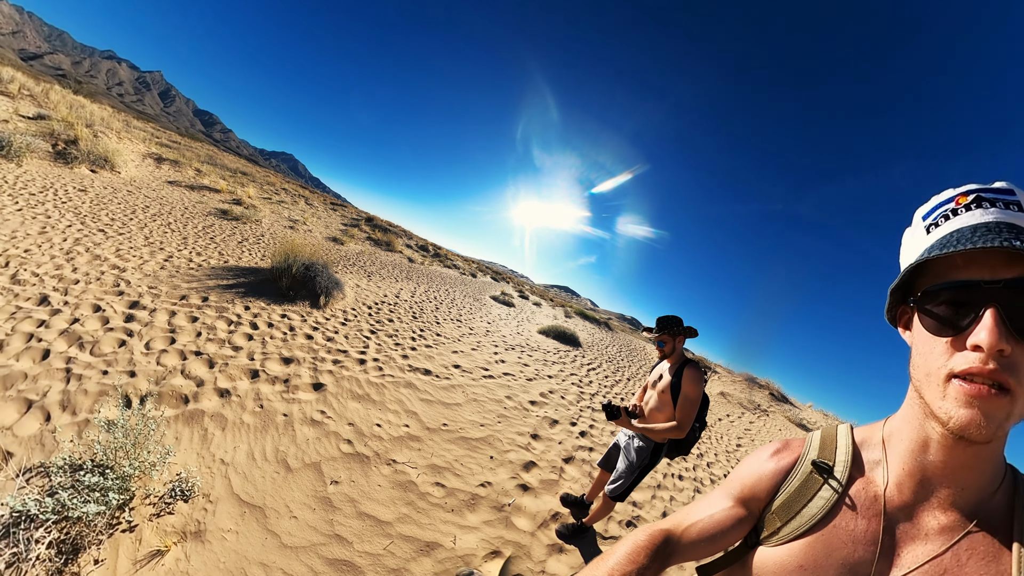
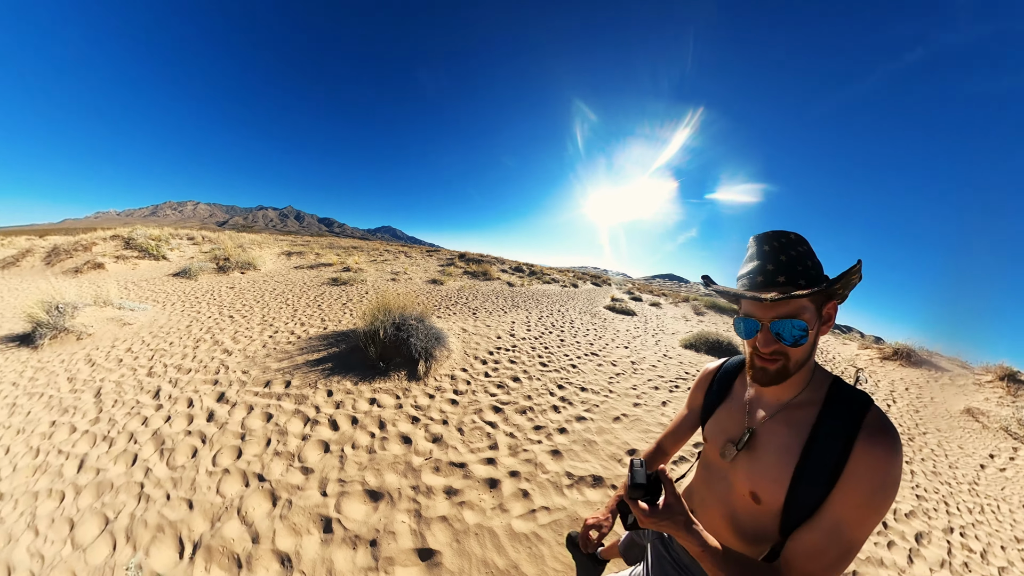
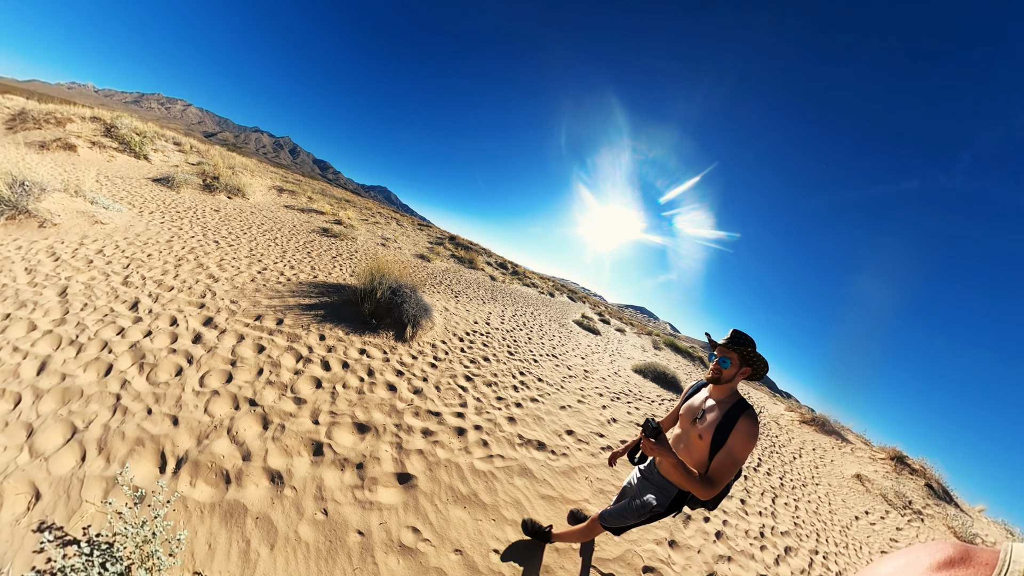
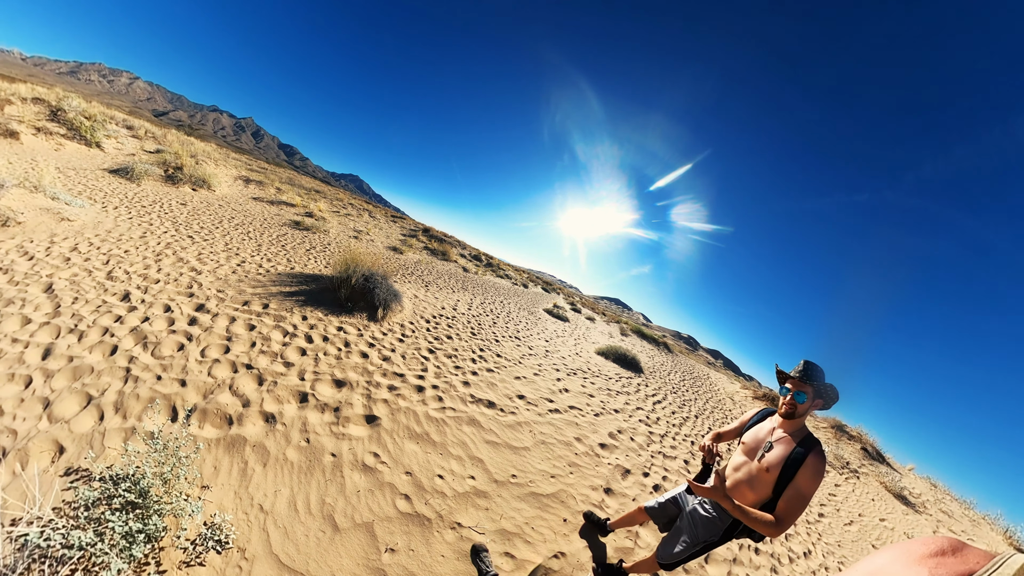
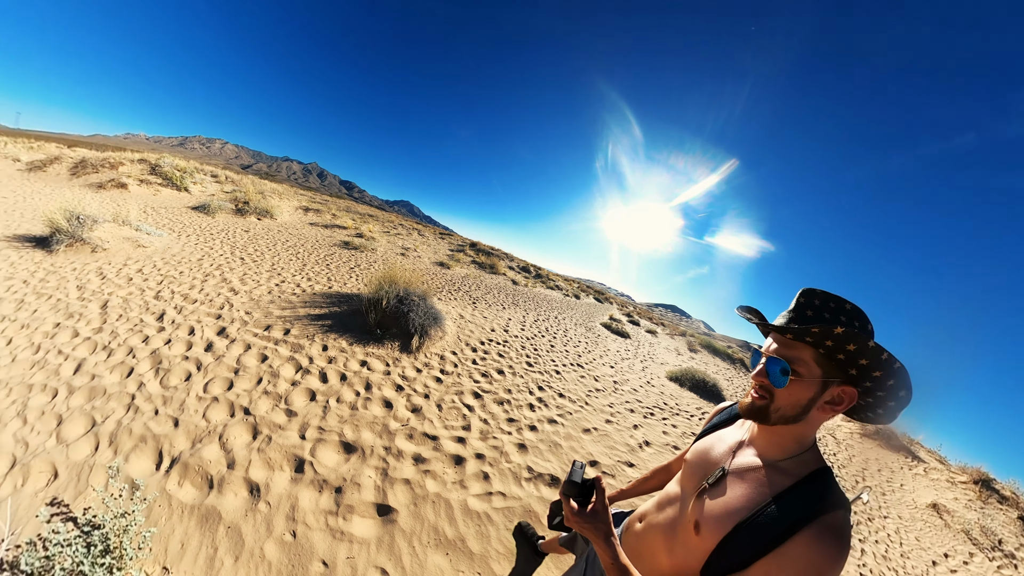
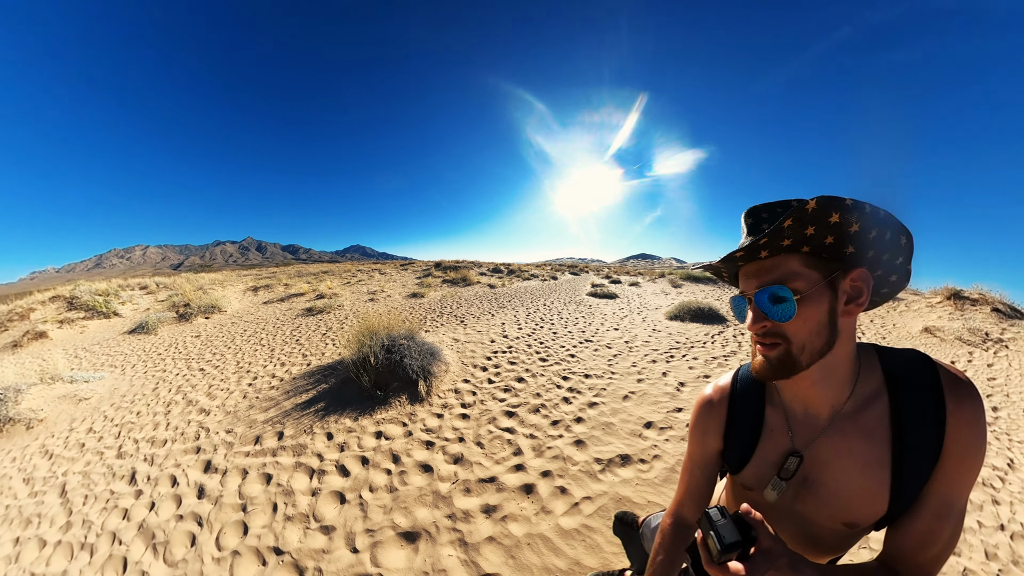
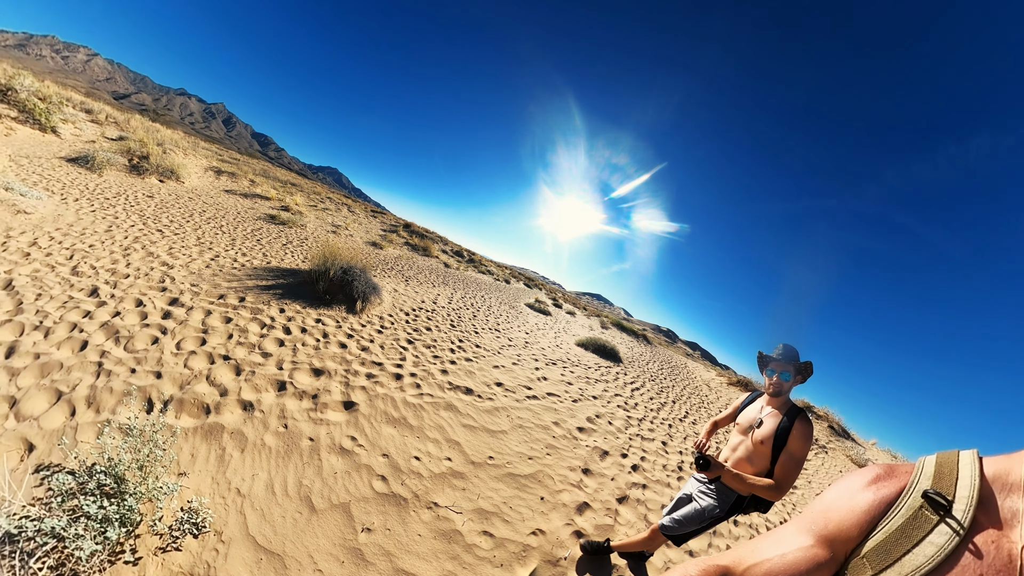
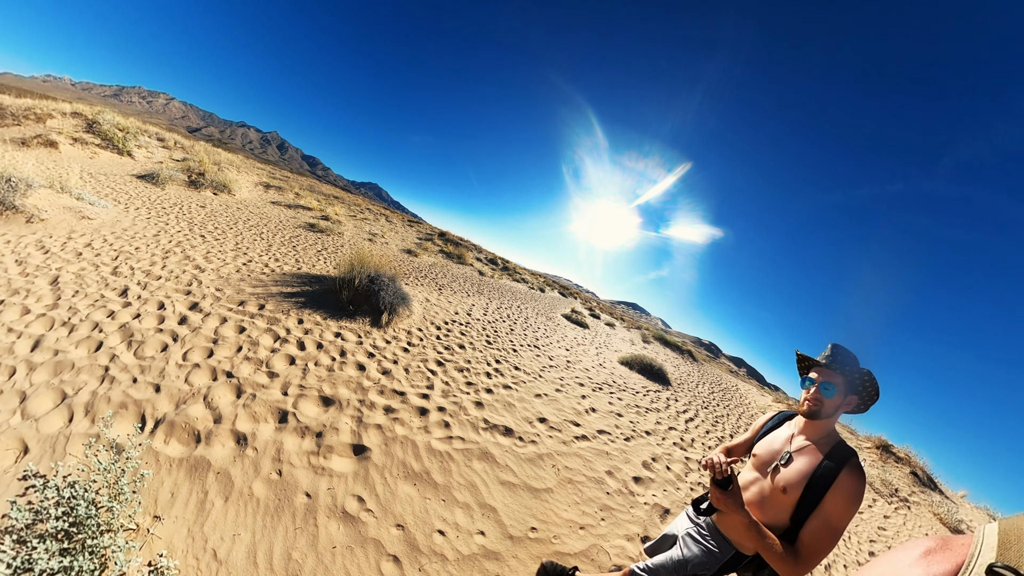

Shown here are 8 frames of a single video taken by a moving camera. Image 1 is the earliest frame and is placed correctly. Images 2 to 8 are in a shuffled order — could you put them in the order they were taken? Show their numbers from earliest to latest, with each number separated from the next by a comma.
7, 4, 8, 3, 5, 2, 6
